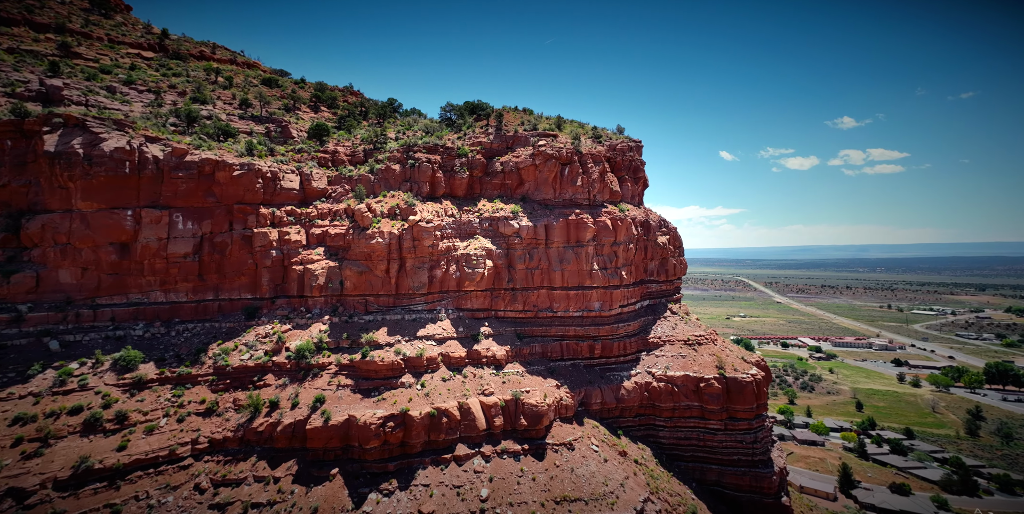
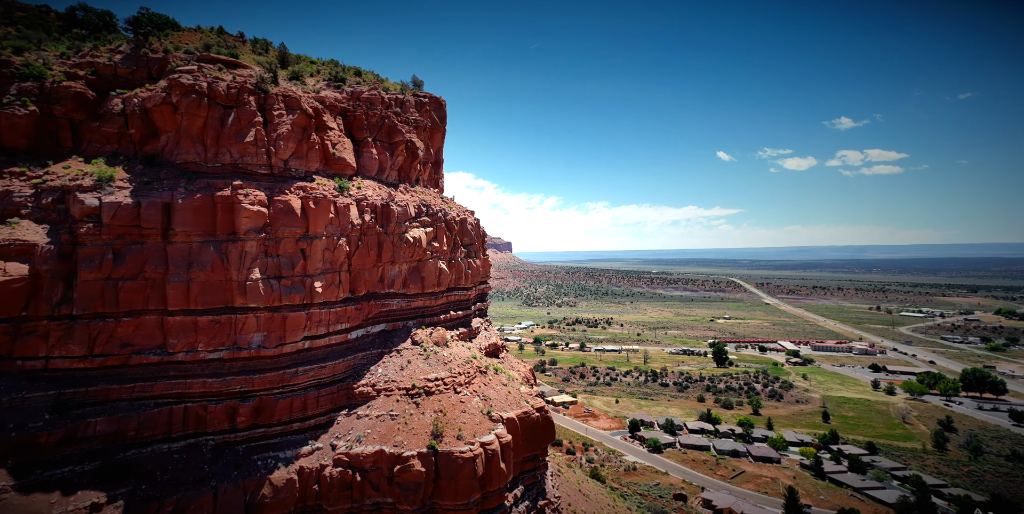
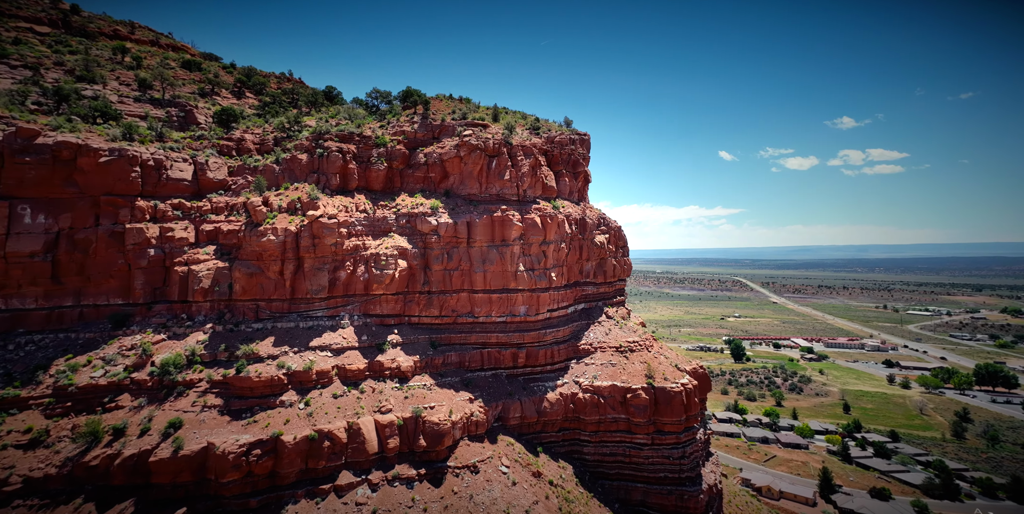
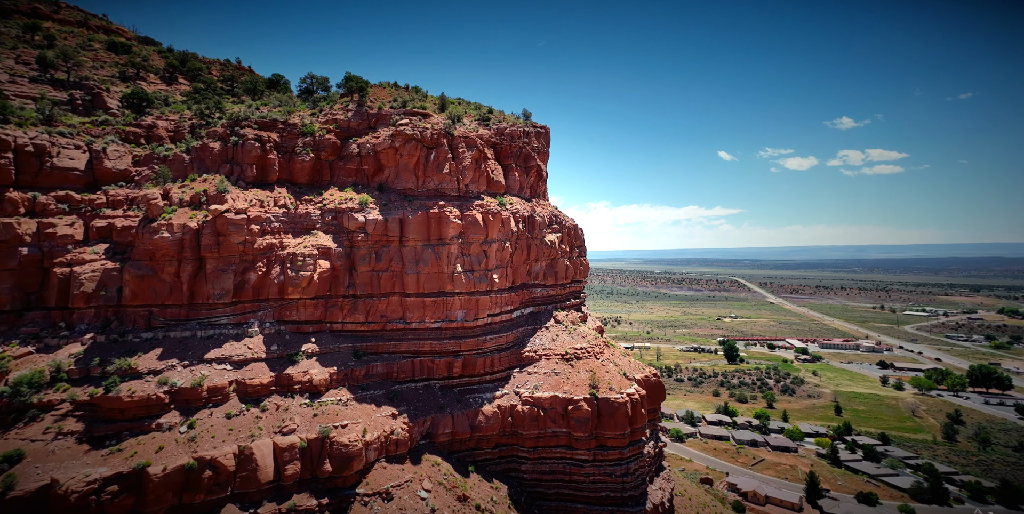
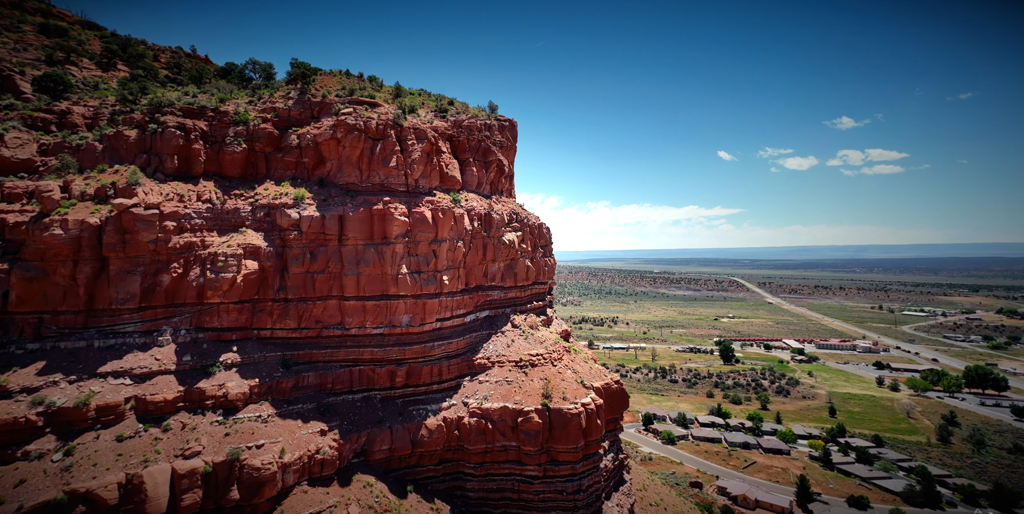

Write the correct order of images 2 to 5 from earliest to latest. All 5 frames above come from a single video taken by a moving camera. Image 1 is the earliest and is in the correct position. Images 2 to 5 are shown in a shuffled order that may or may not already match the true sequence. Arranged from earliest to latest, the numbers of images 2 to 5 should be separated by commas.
3, 4, 5, 2
